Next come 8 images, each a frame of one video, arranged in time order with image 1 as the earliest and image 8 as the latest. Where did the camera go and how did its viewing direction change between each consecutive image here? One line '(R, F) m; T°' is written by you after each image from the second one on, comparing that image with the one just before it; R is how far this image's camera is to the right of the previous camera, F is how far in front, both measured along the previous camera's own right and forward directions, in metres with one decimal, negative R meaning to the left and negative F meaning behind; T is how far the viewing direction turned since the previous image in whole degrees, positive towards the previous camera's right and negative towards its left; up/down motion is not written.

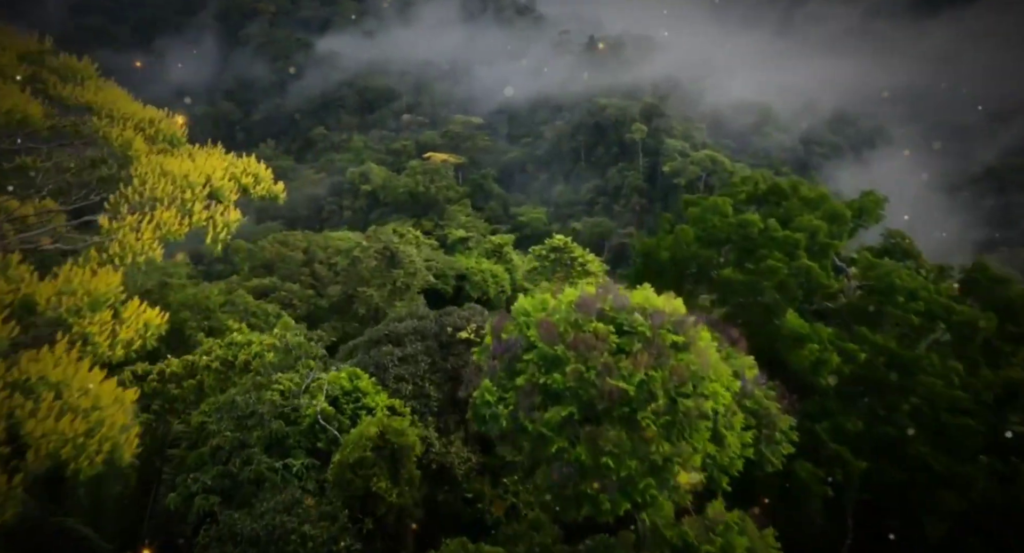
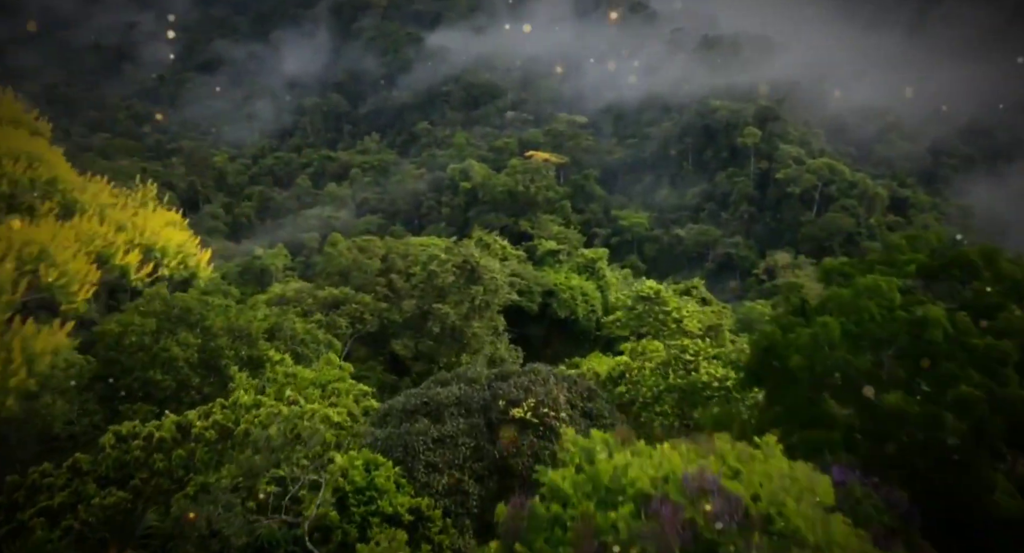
(+0.1, +1.0) m; -6°
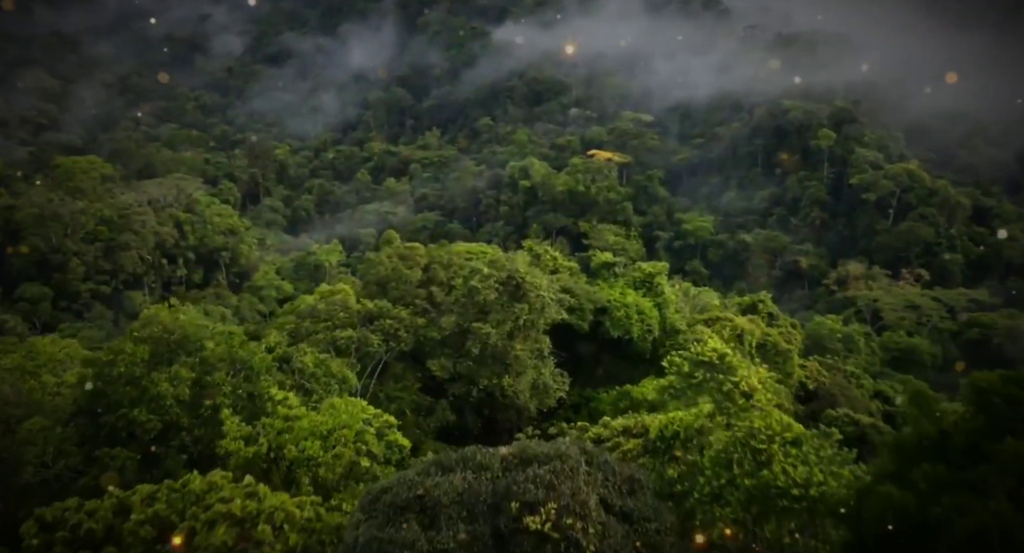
(+0.1, +0.8) m; -4°
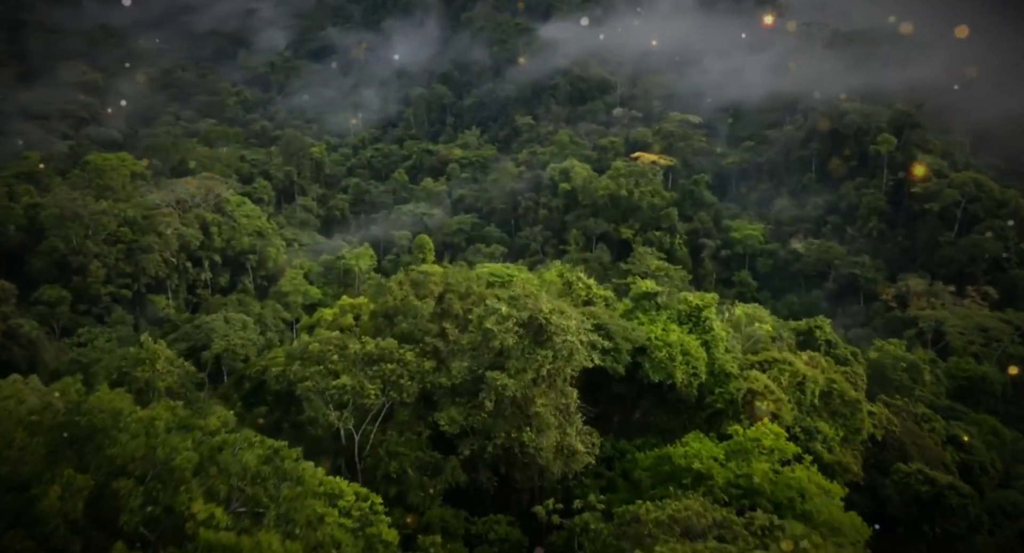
(+0.2, +1.3) m; -3°
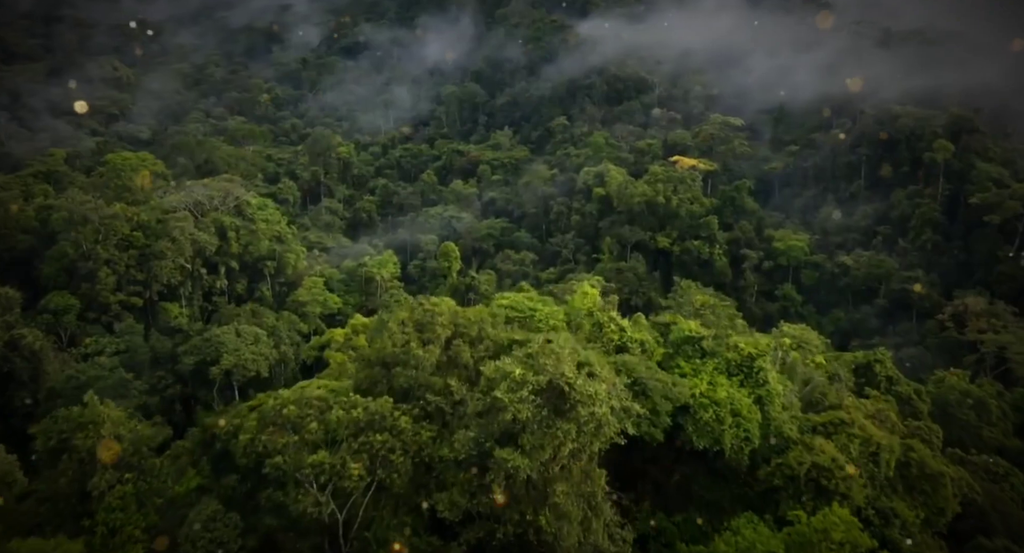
(+0.1, +1.4) m; -2°
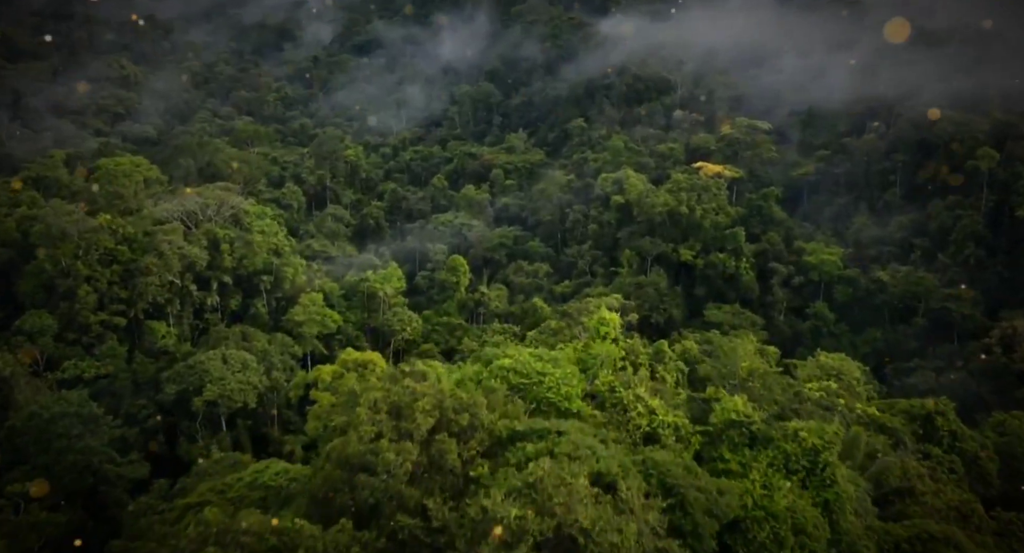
(+0.1, +1.7) m; -1°
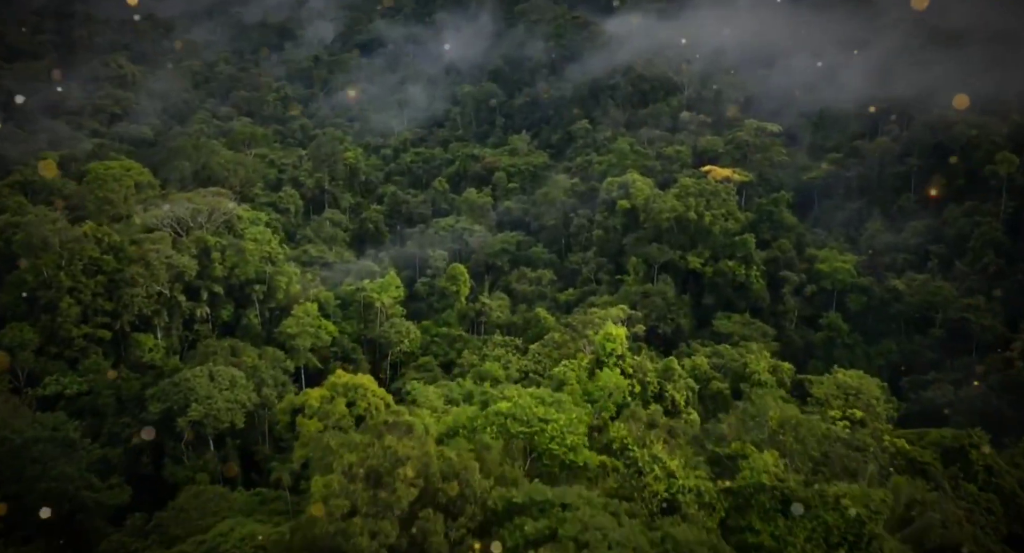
(0.0, +0.9) m; 0°
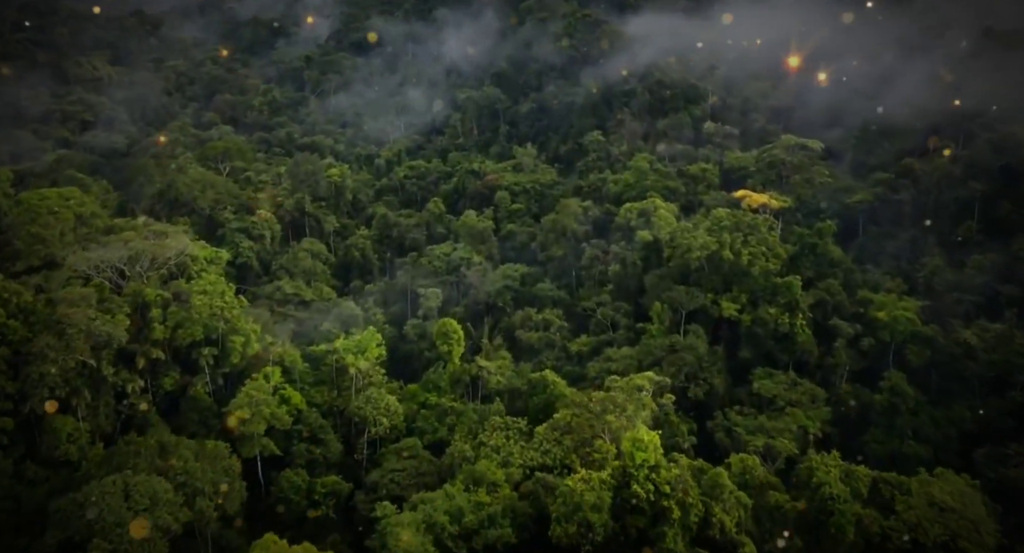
(+0.1, +3.9) m; 0°
